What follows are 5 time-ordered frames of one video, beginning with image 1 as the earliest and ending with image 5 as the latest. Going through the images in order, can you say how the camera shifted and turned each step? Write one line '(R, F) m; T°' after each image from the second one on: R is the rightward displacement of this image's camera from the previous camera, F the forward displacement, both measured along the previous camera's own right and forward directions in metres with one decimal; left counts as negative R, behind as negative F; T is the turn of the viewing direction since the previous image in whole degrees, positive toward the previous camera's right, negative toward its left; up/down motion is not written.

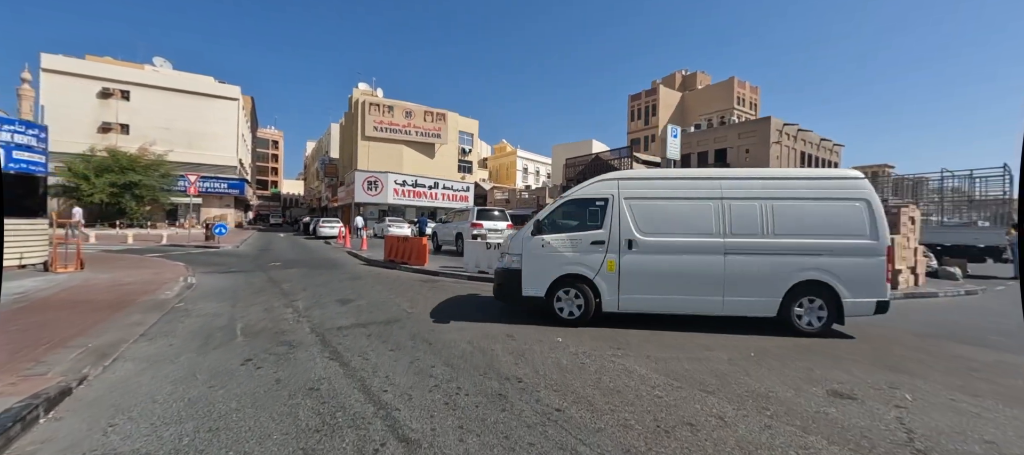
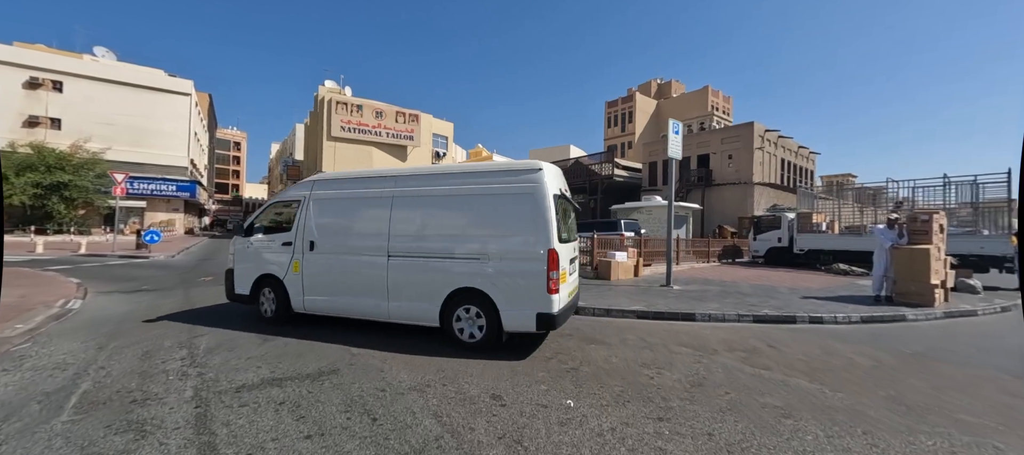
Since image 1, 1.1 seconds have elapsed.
(-0.1, +1.7) m; +4°
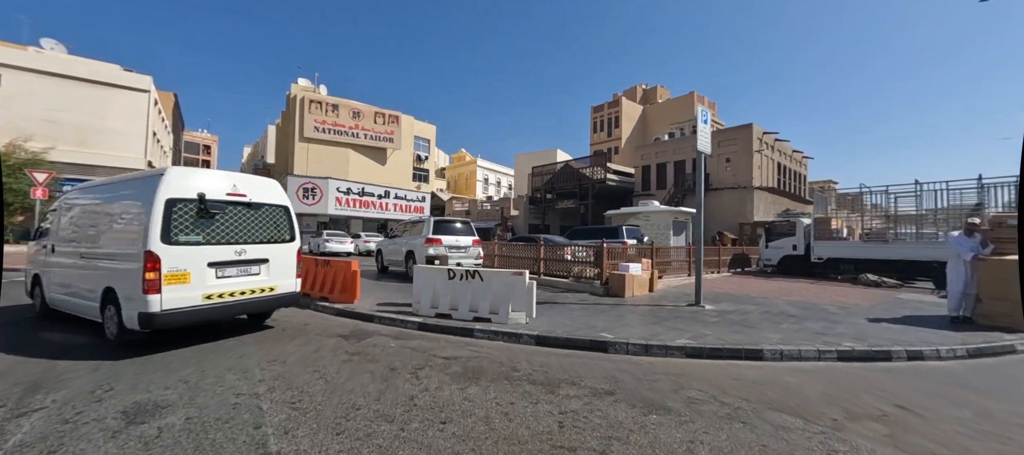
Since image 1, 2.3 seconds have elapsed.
(-0.3, +1.9) m; +3°
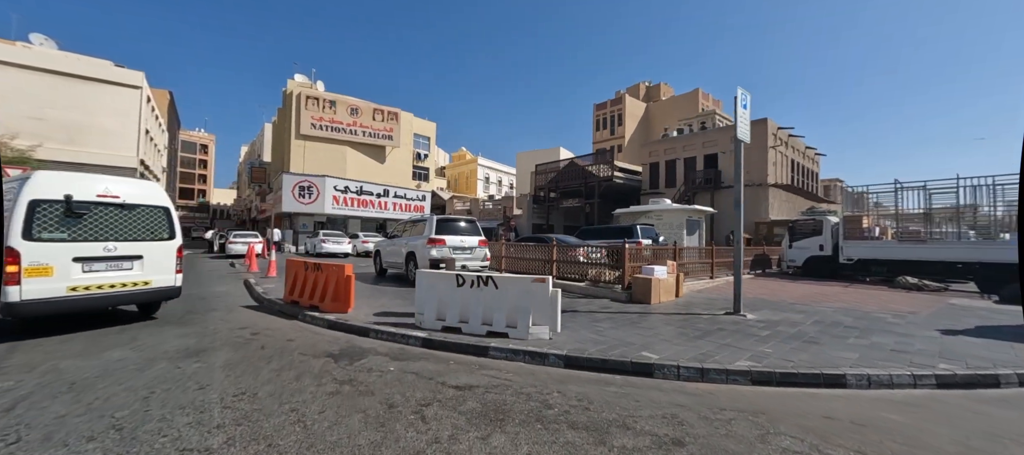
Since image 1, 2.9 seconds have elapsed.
(-0.3, +1.0) m; 0°
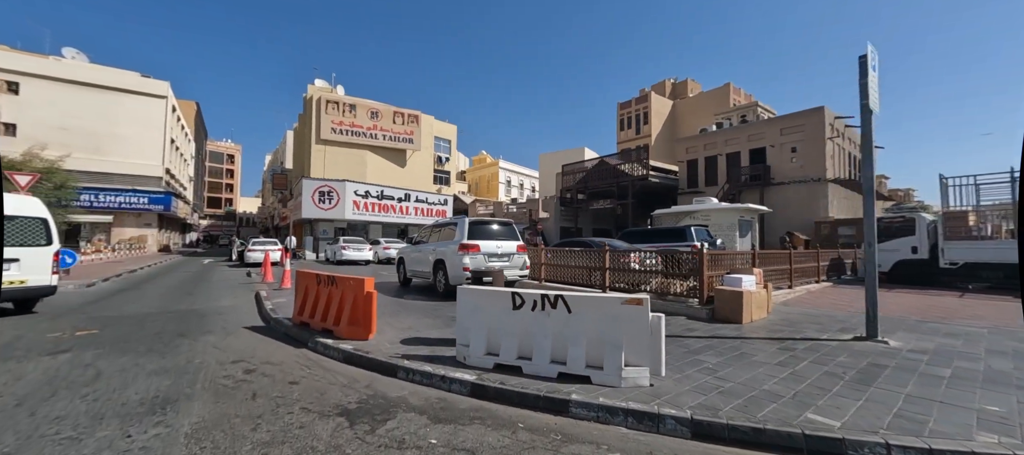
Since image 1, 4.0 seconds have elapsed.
(-0.6, +1.6) m; -3°
